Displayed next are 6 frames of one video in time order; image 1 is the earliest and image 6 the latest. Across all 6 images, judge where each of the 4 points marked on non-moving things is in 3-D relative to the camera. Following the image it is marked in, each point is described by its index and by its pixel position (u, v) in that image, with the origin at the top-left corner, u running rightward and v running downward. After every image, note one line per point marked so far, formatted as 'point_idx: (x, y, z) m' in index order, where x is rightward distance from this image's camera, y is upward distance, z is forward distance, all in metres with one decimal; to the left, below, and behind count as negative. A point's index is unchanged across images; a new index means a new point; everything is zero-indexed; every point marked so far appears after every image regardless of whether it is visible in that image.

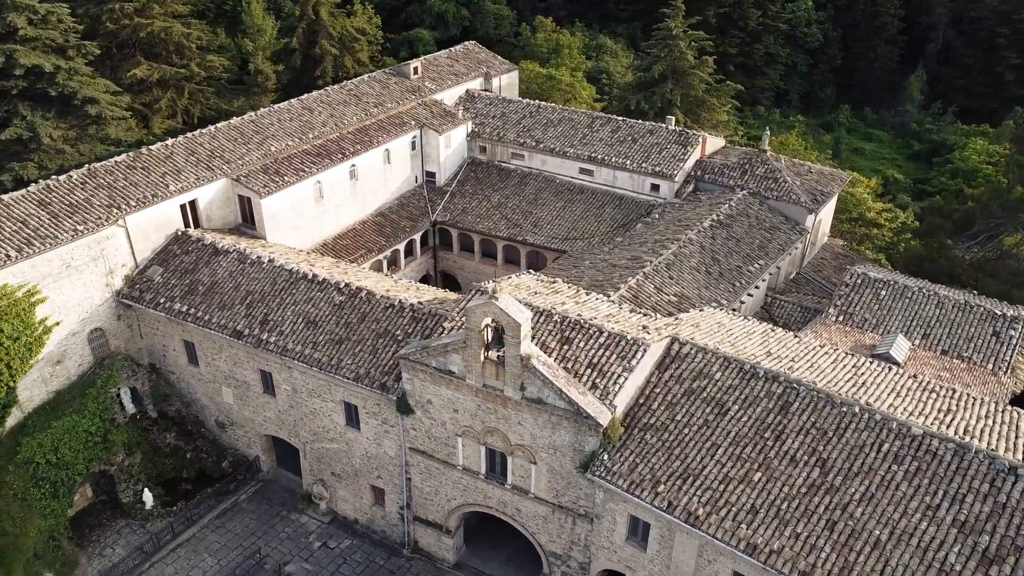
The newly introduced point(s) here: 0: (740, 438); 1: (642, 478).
0: (+4.9, -3.2, +16.6) m
1: (+2.7, -4.0, +16.4) m
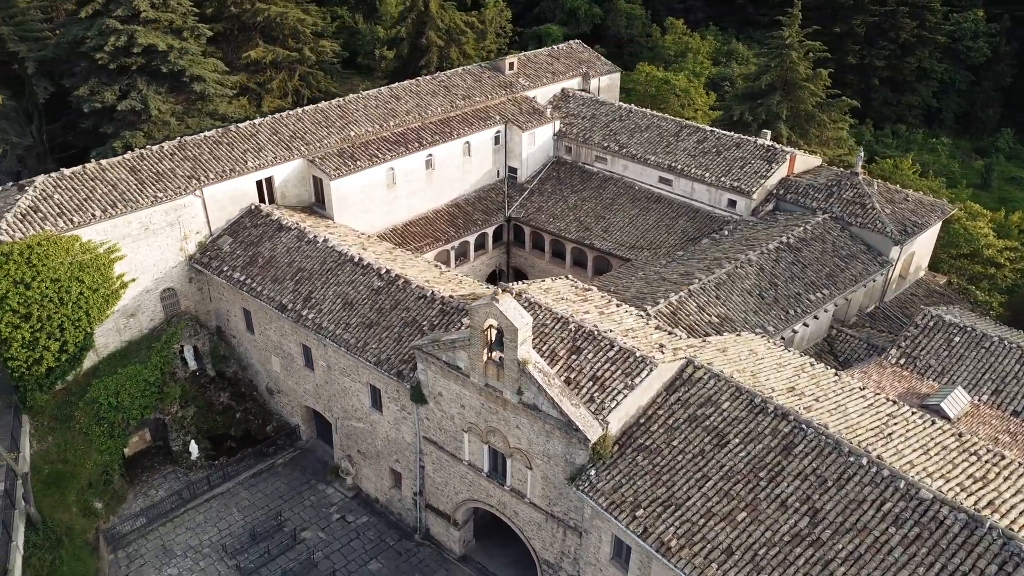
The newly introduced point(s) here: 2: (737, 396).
0: (+4.5, -3.8, +15.7) m
1: (+2.3, -4.4, +16.0) m
2: (+4.9, -2.4, +16.9) m
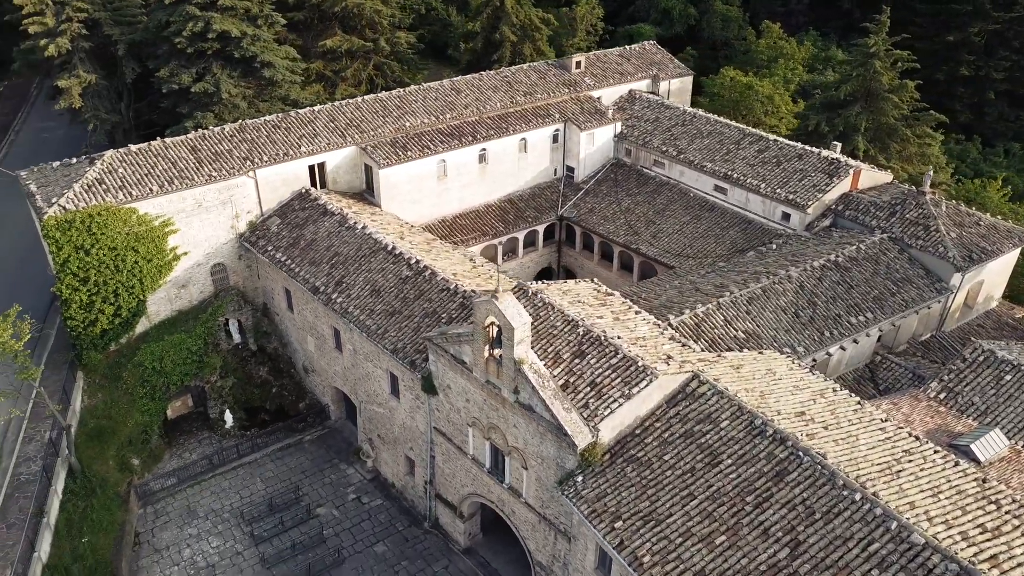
0: (+4.1, -4.1, +15.2) m
1: (+1.9, -4.5, +15.7) m
2: (+4.8, -2.7, +16.3) m
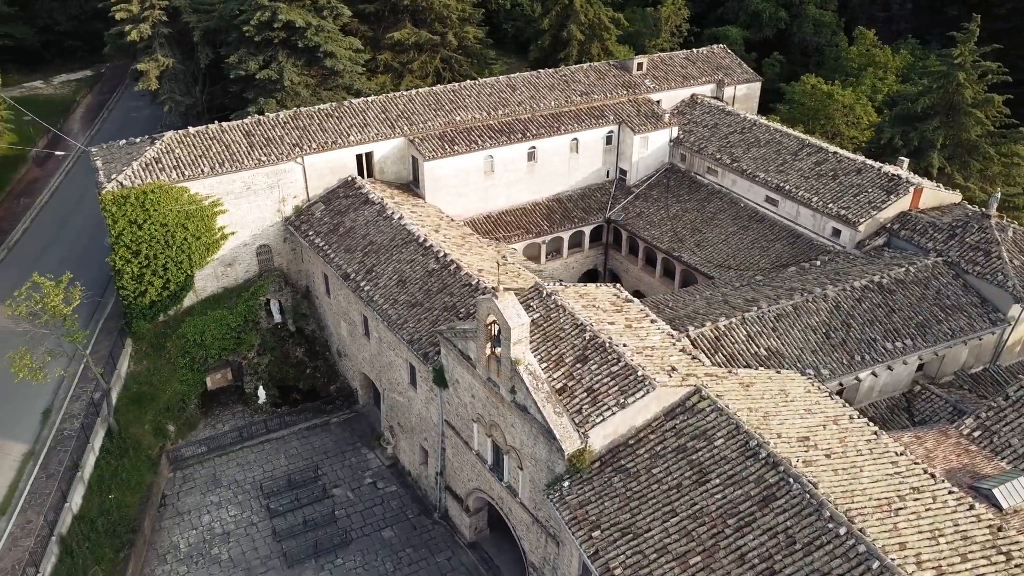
0: (+3.6, -4.3, +14.8) m
1: (+1.5, -4.6, +15.5) m
2: (+4.5, -3.0, +15.8) m
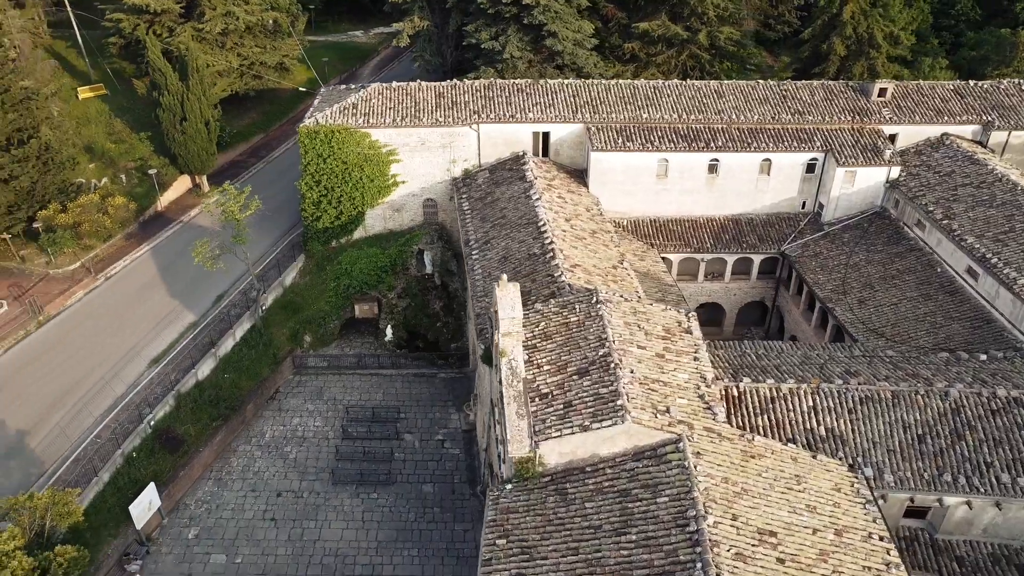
0: (+1.5, -4.8, +13.4) m
1: (-0.2, -4.6, +15.0) m
2: (+3.0, -3.8, +13.9) m
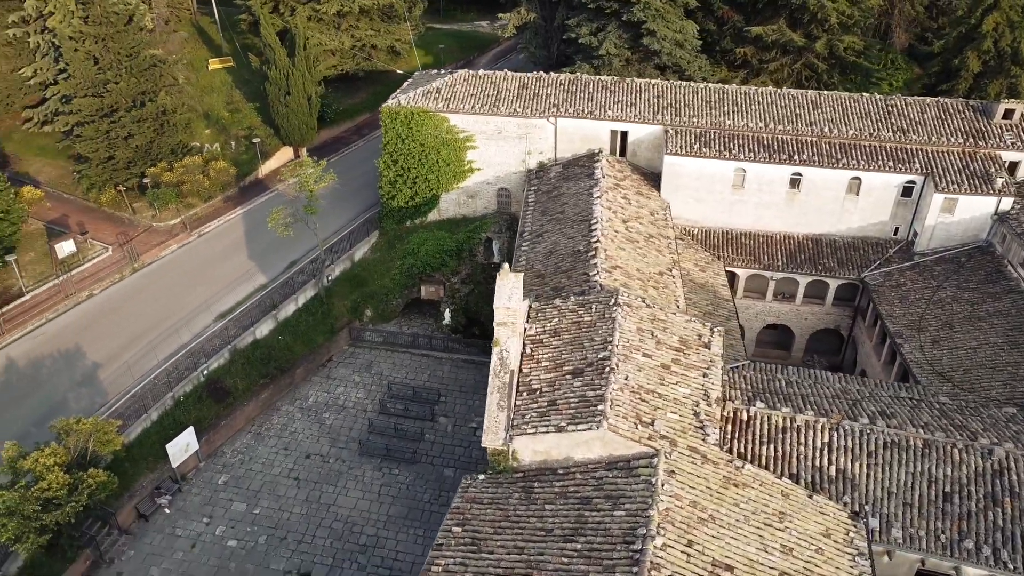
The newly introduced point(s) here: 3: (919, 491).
0: (+0.4, -4.7, +12.9) m
1: (-0.9, -4.3, +14.7) m
2: (+2.1, -3.8, +13.1) m
3: (+8.0, -4.0, +15.1) m
